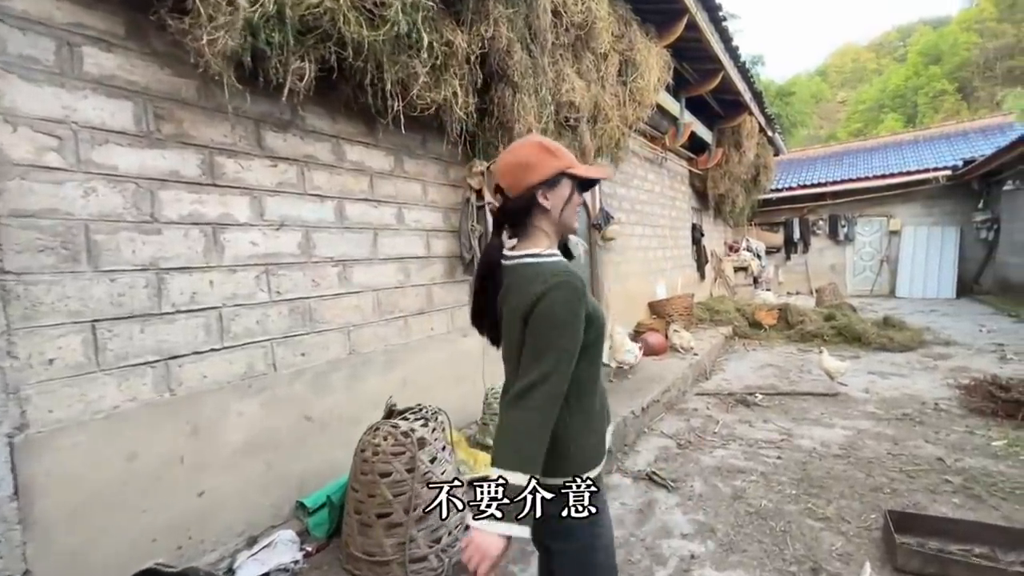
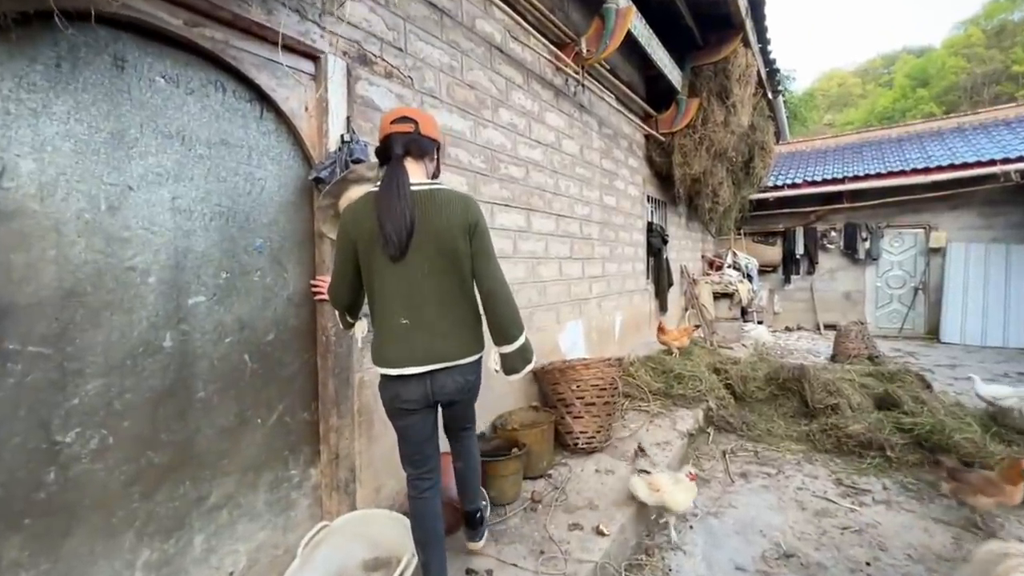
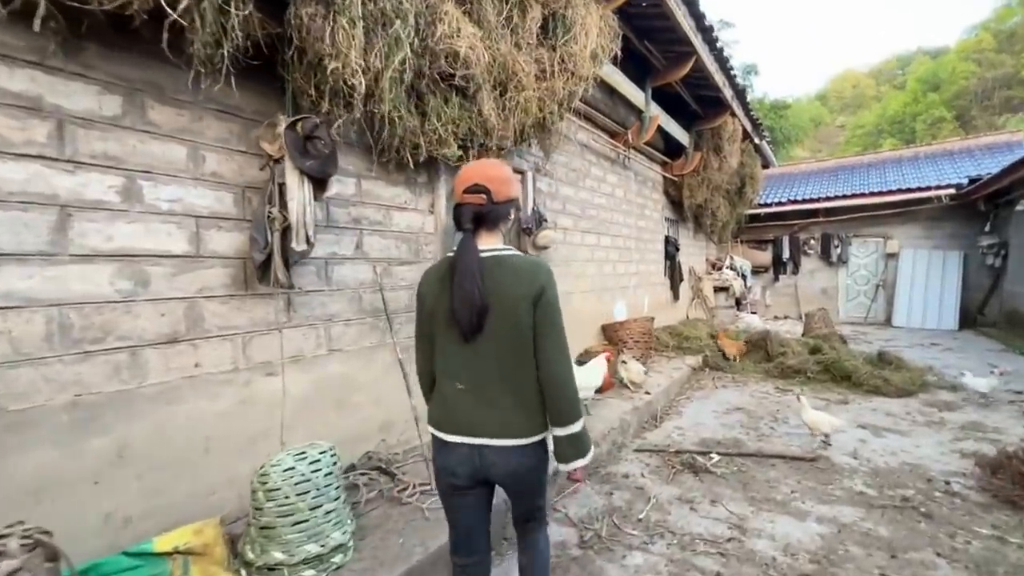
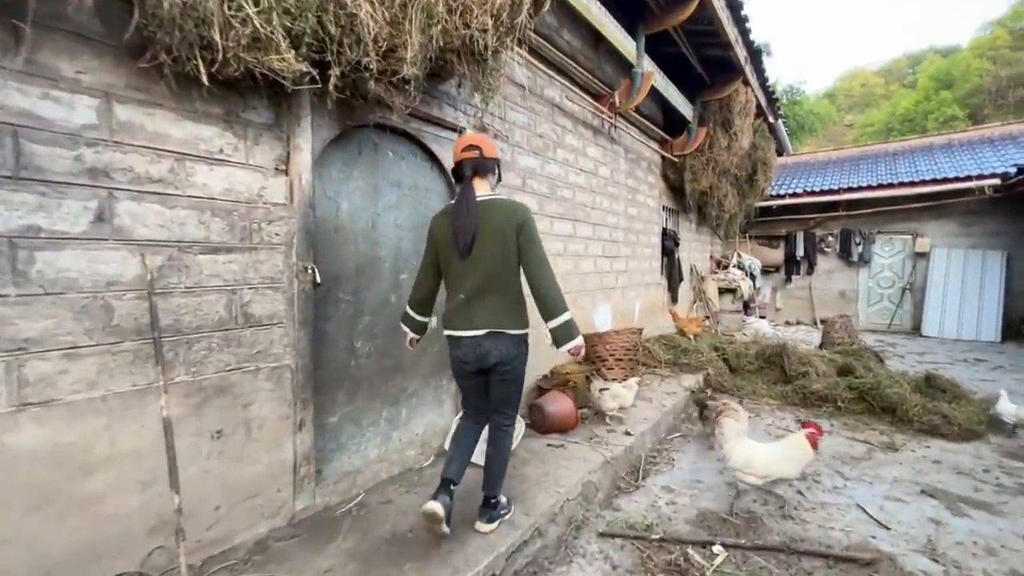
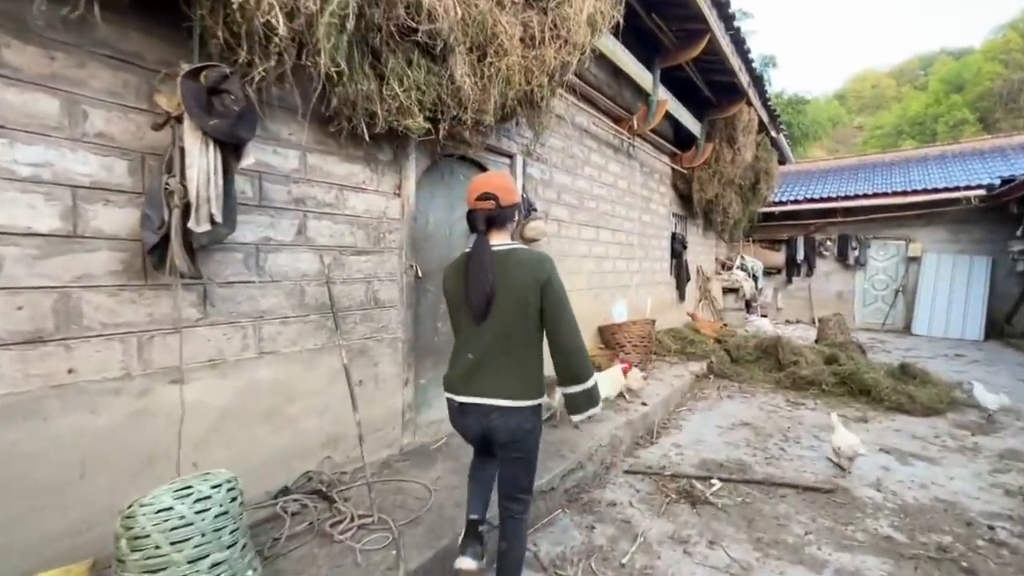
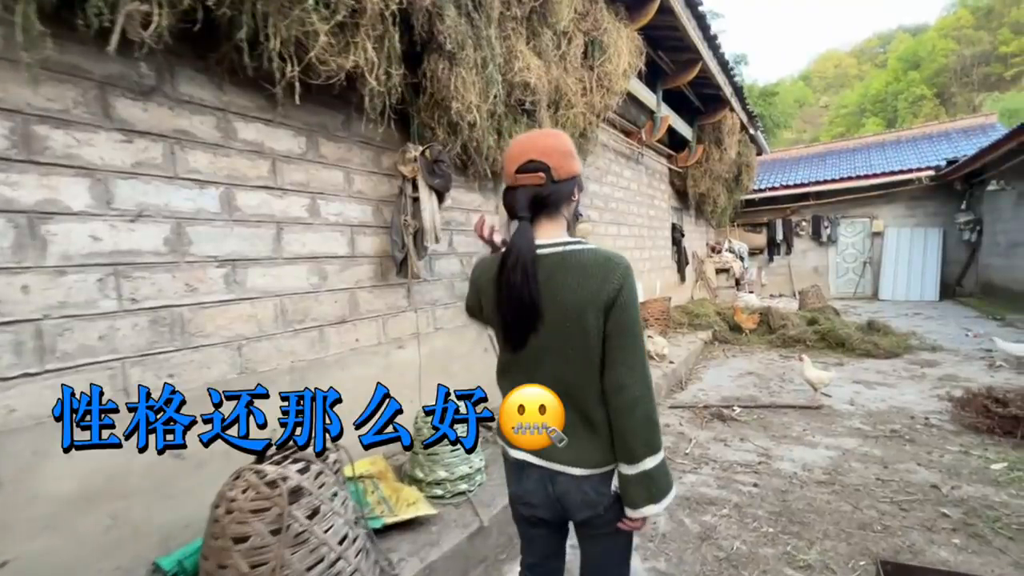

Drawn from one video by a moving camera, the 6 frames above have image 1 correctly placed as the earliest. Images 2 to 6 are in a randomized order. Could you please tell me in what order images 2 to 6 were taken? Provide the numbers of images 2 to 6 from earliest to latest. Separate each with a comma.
6, 3, 5, 4, 2
